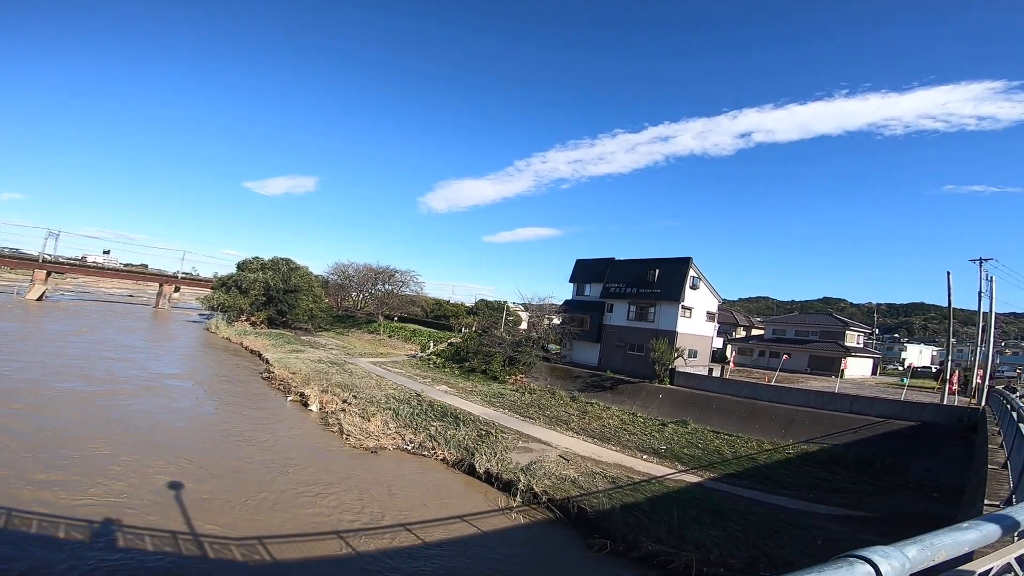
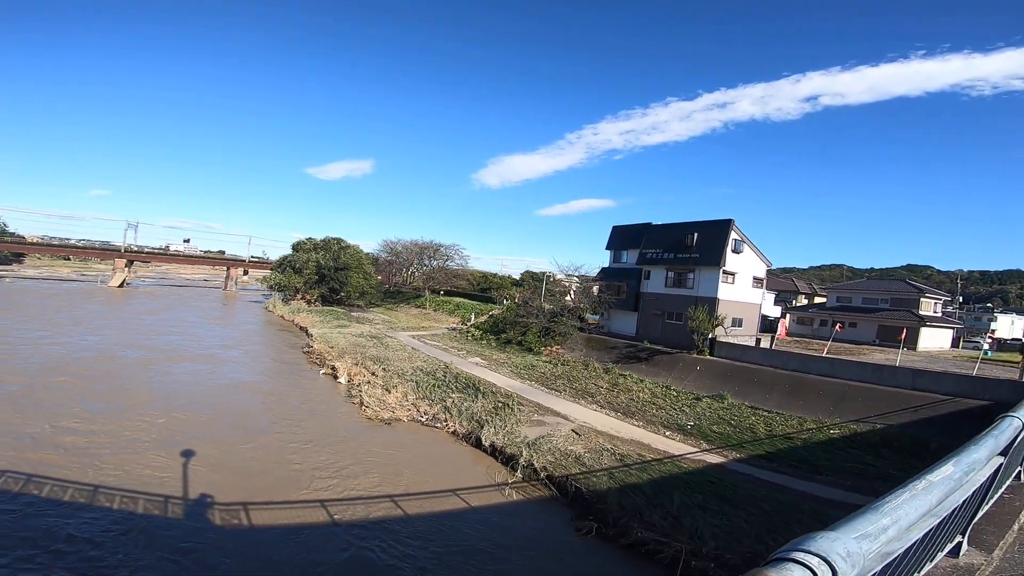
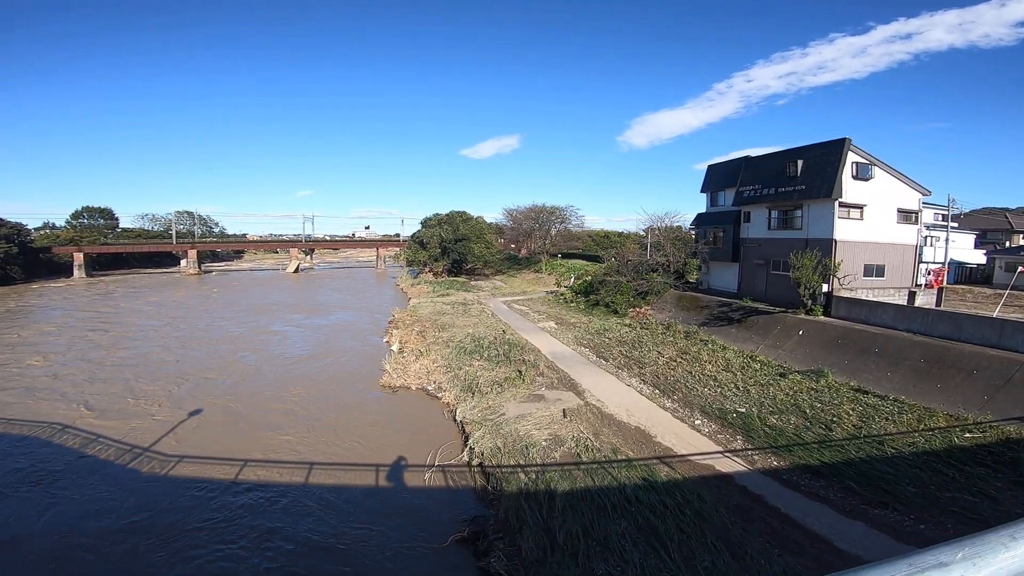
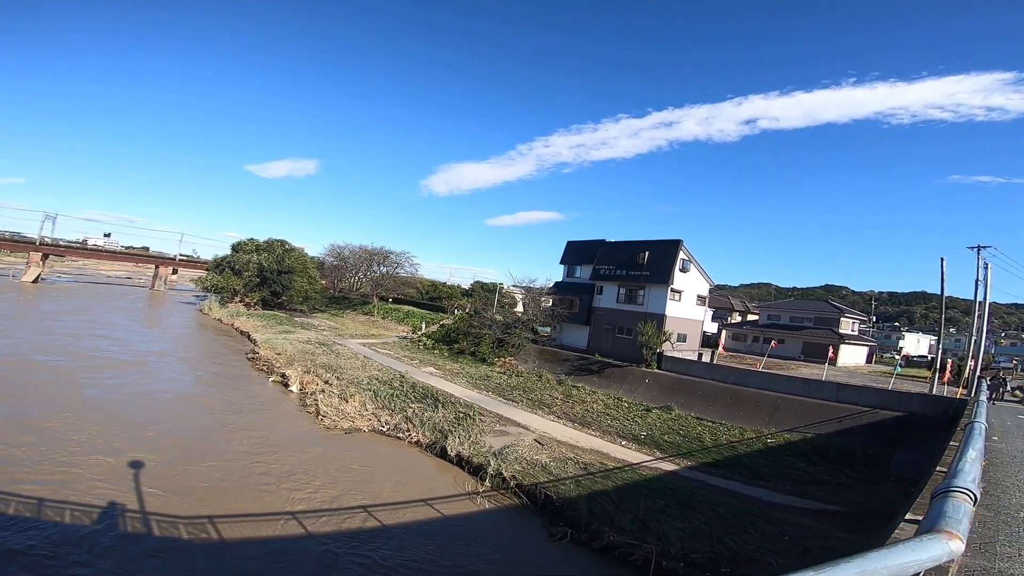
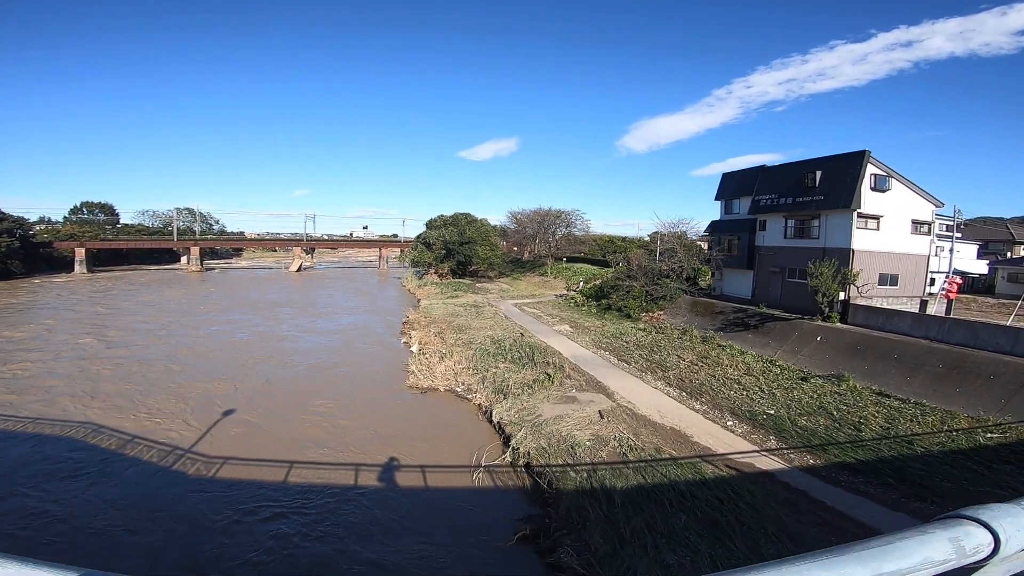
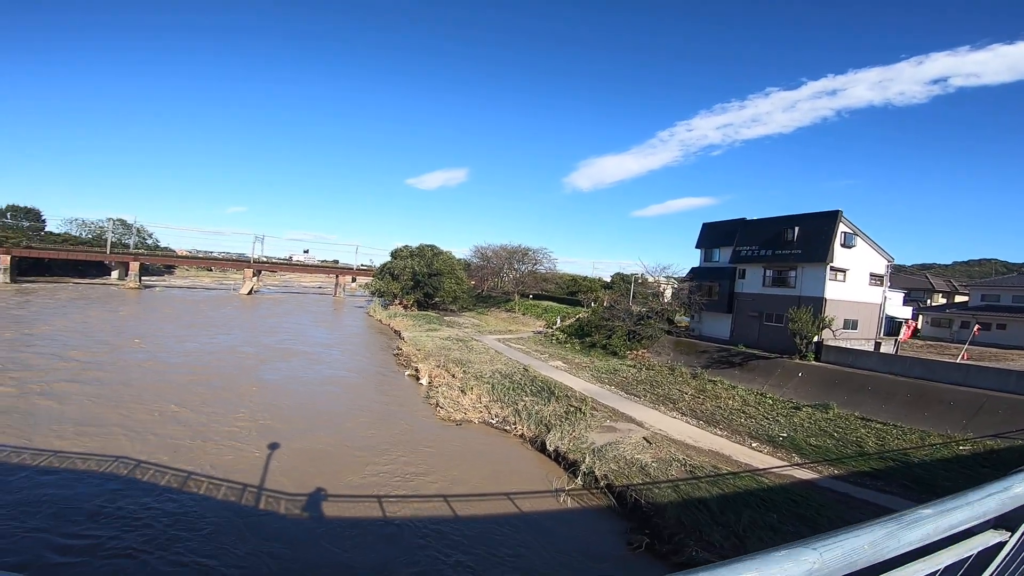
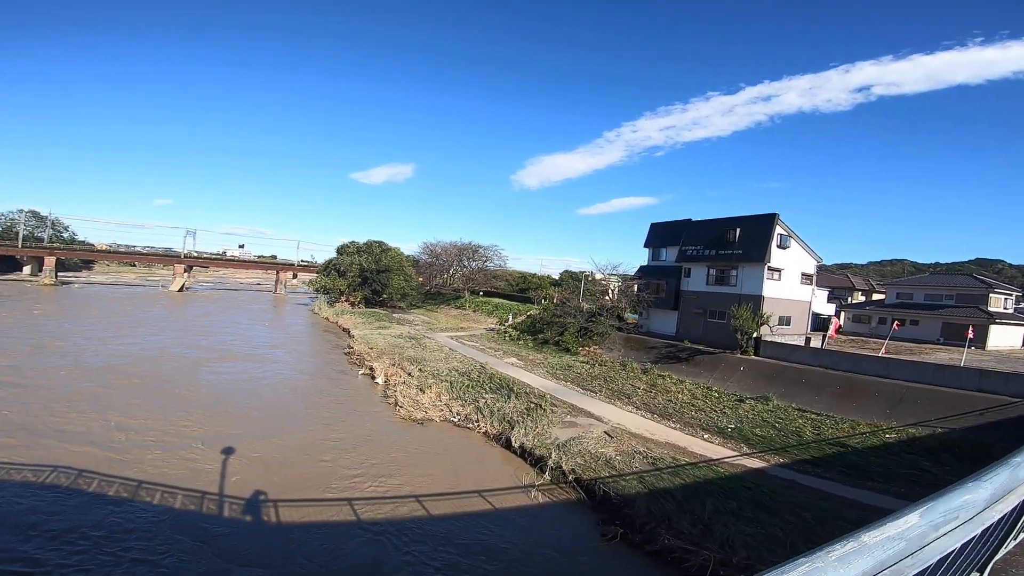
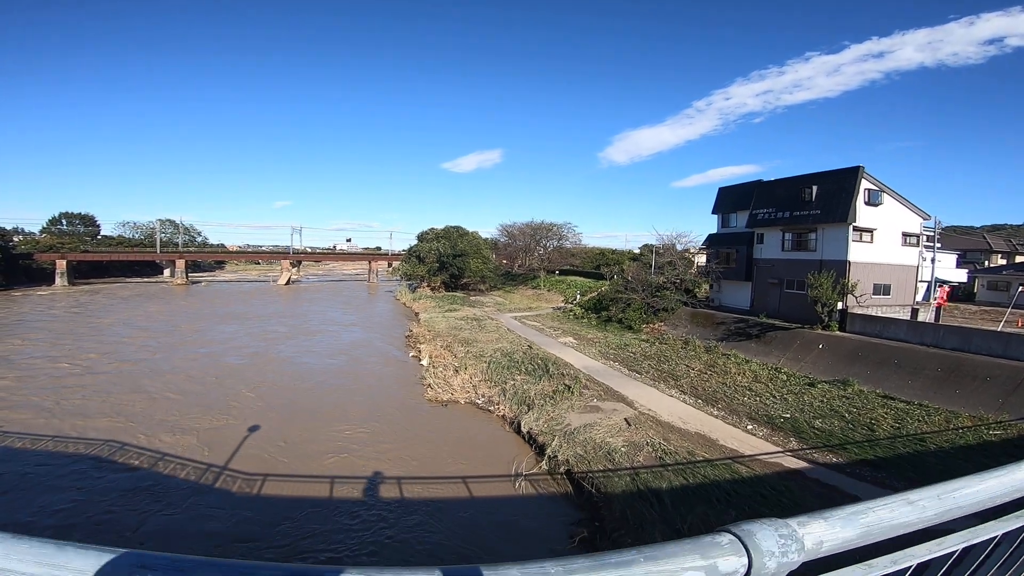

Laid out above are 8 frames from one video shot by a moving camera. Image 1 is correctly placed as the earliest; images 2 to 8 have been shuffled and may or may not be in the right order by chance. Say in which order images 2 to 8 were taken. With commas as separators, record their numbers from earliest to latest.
4, 2, 7, 6, 8, 5, 3
